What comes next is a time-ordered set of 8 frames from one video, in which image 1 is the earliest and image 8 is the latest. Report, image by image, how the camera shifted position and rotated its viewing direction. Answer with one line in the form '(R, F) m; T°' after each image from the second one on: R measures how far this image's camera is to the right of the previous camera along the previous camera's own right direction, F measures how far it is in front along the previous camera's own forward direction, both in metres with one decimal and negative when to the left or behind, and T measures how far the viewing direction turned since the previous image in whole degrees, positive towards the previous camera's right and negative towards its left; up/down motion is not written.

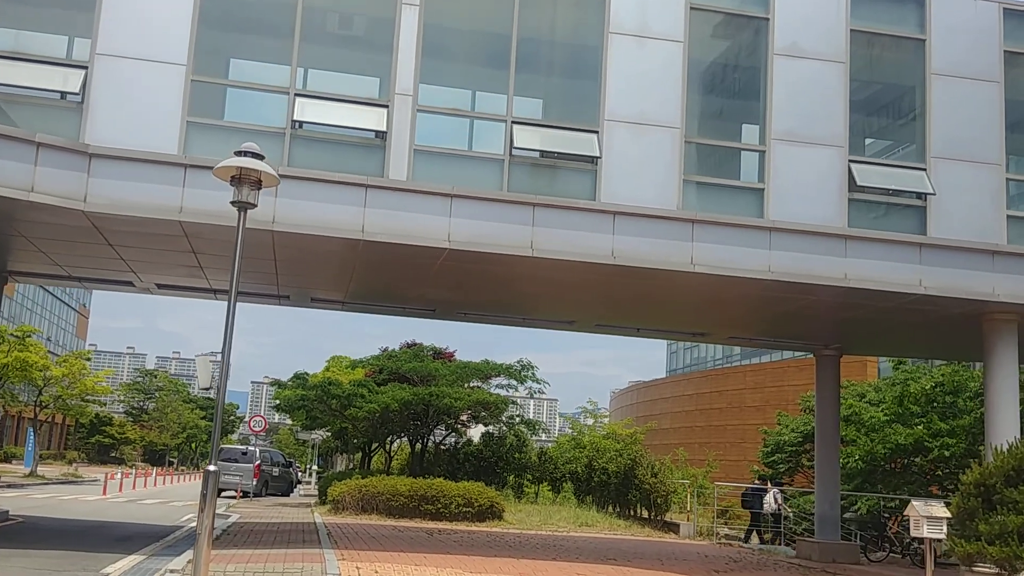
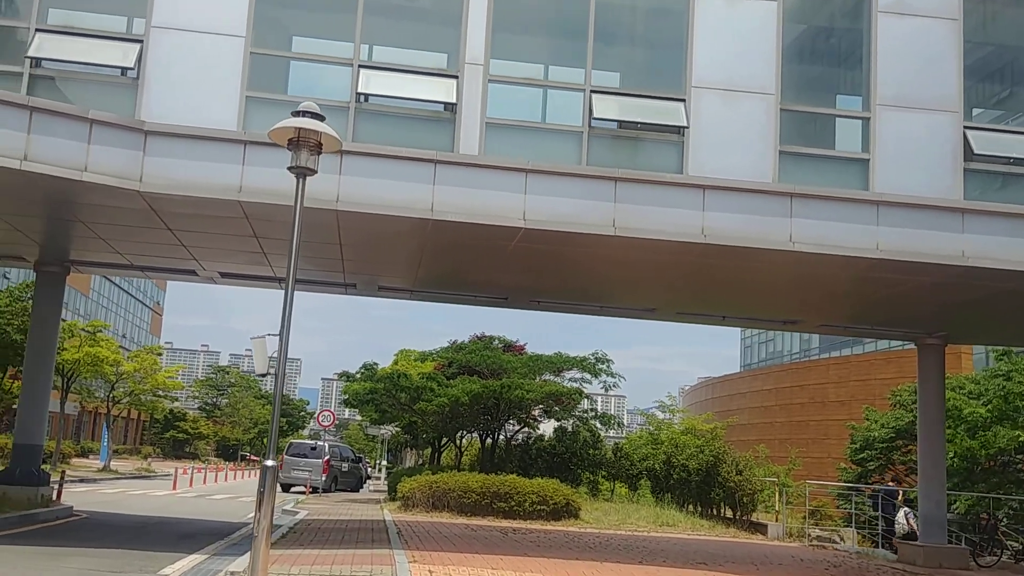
(-0.2, +1.0) m; -4°
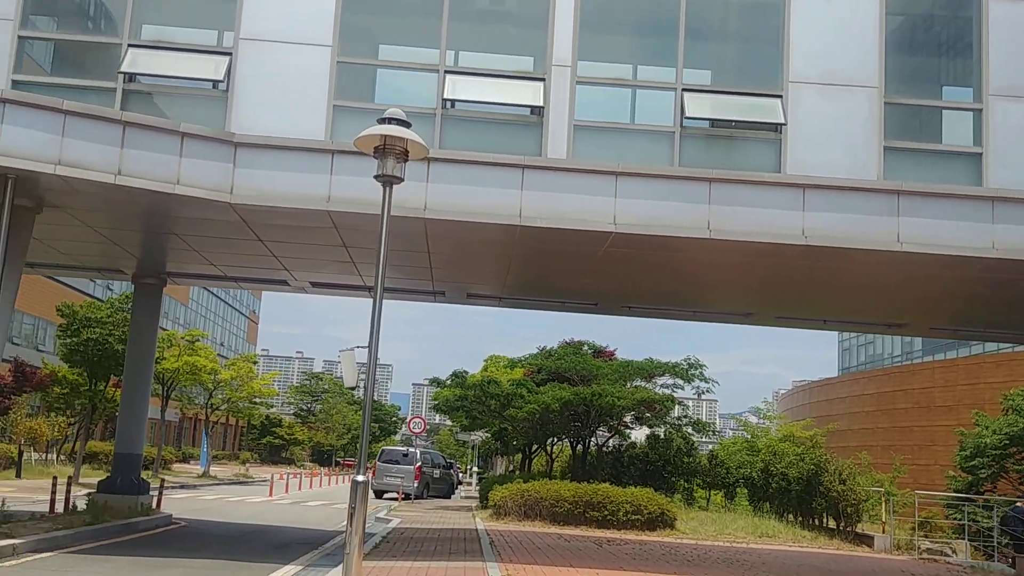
(0.0, +0.3) m; -5°
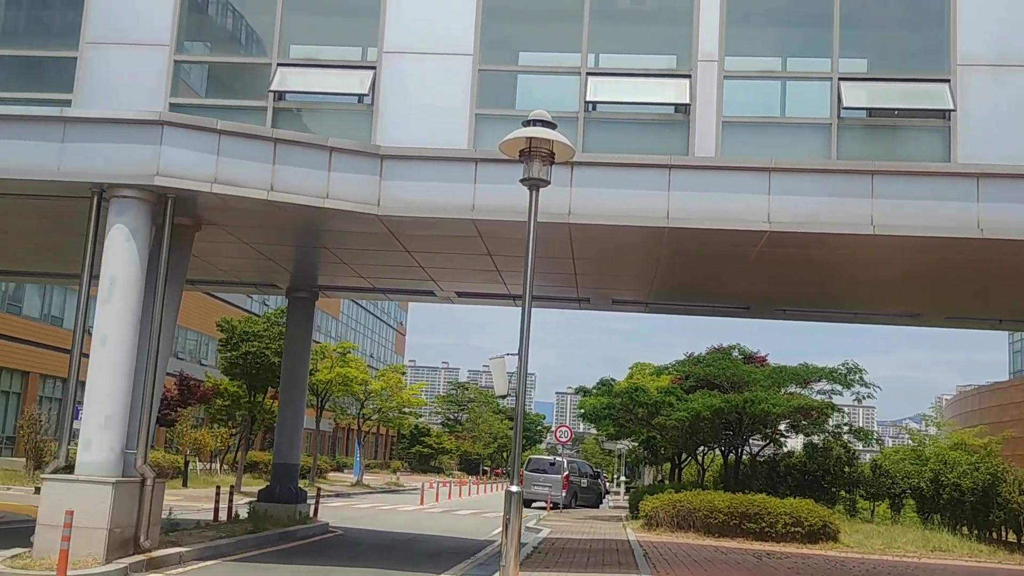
(-0.1, +0.2) m; -8°
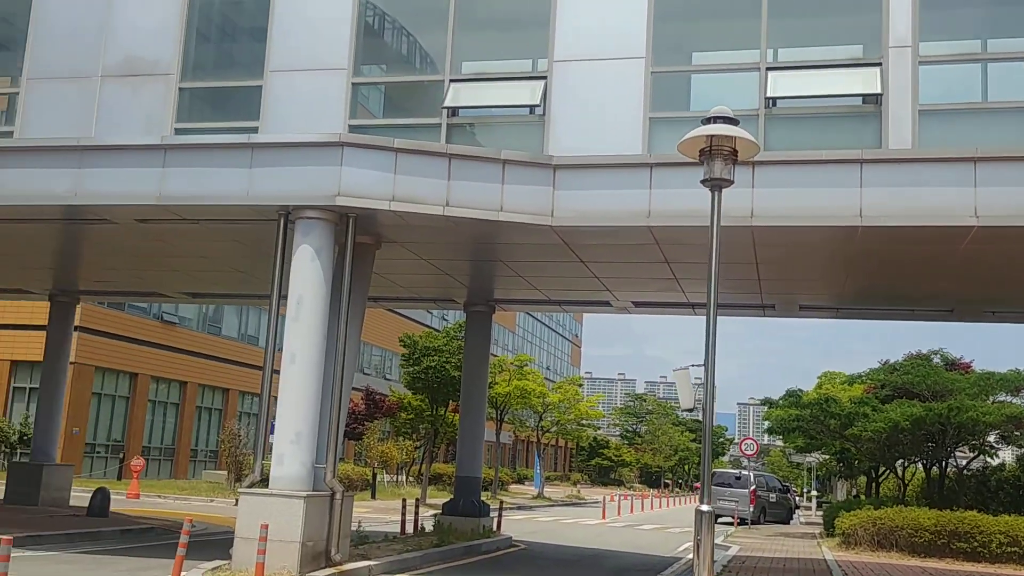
(-0.1, +0.3) m; -10°
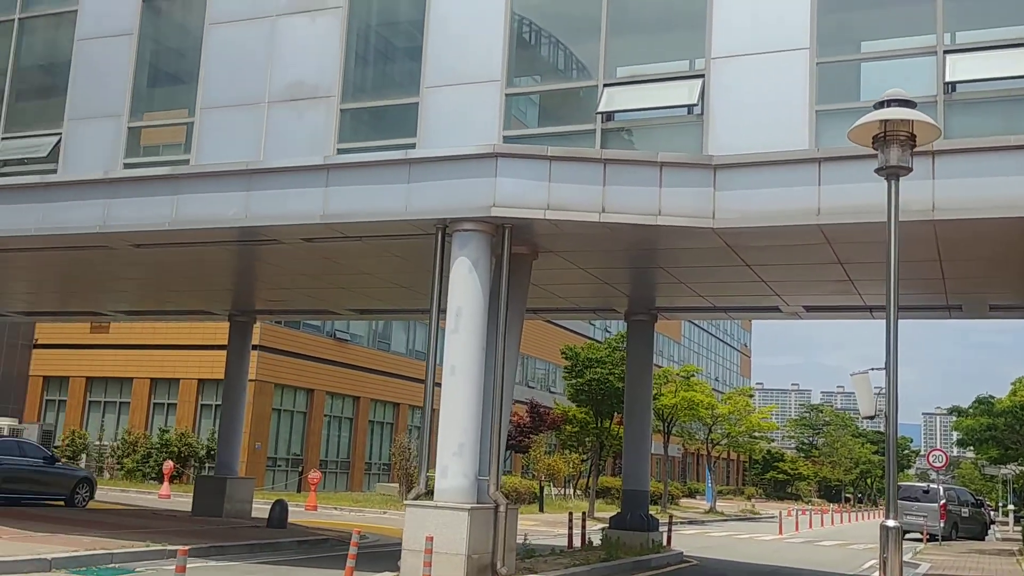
(0.0, +0.3) m; -9°
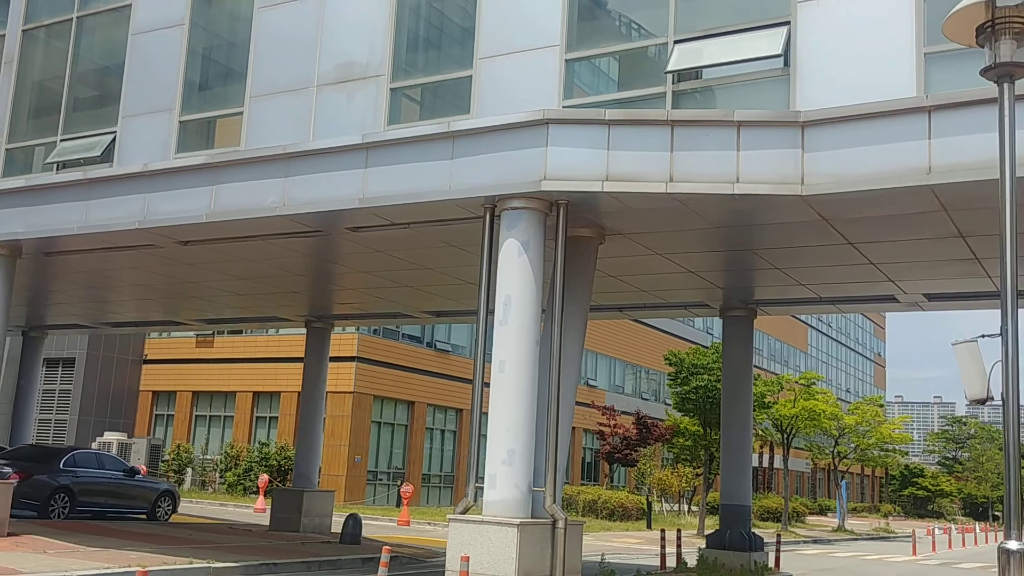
(+0.7, +1.5) m; -7°
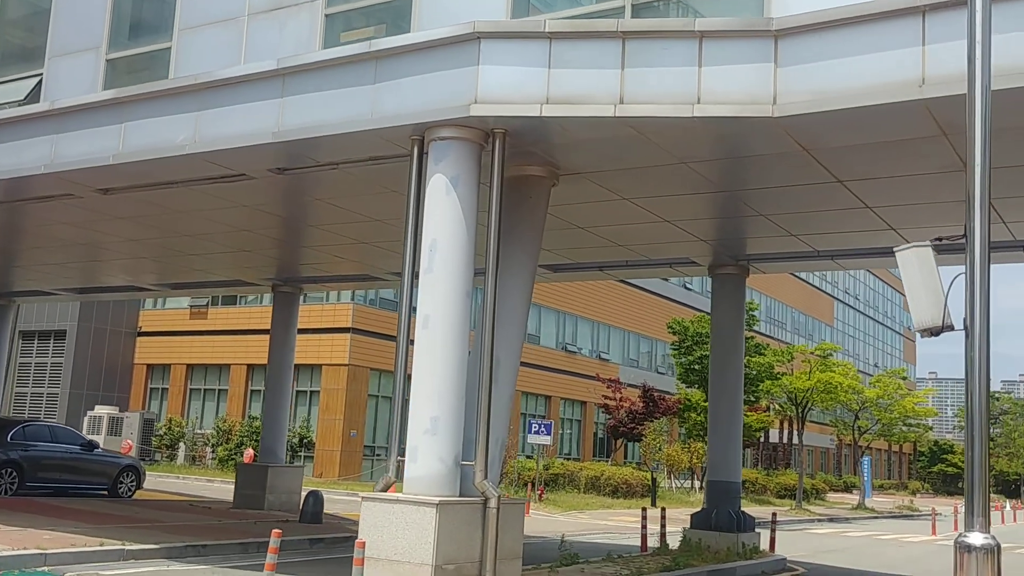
(+0.9, +1.4) m; -2°
